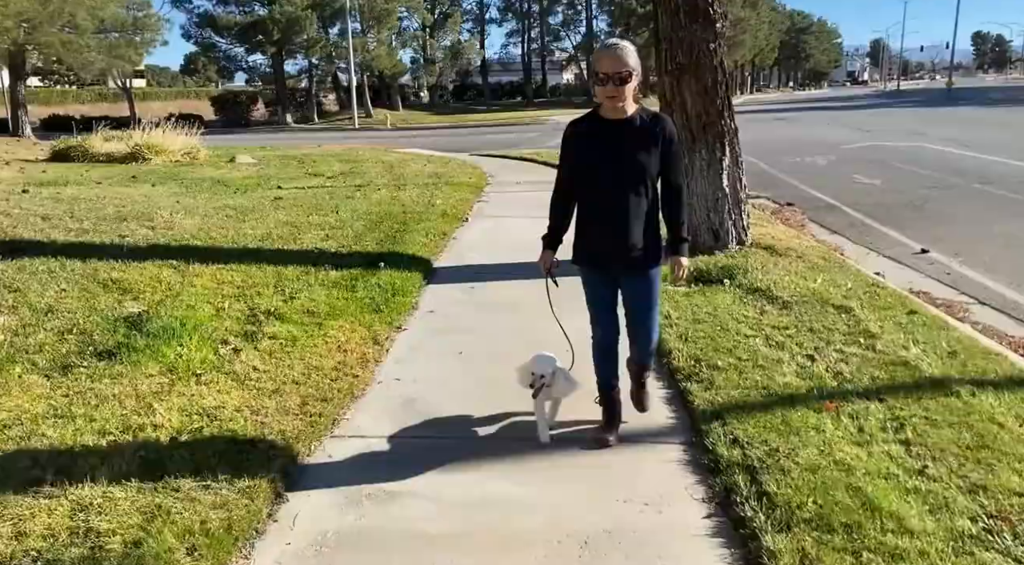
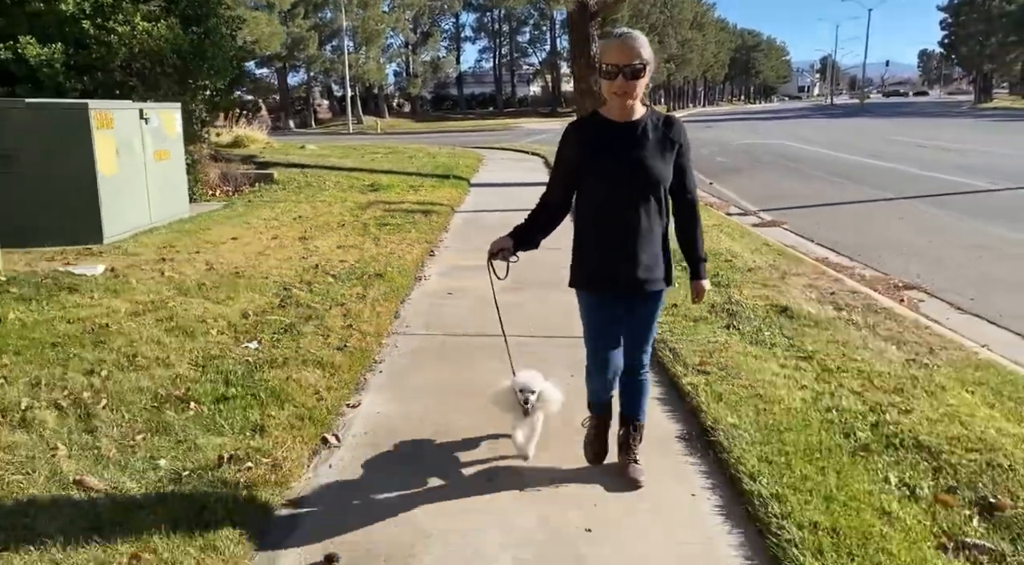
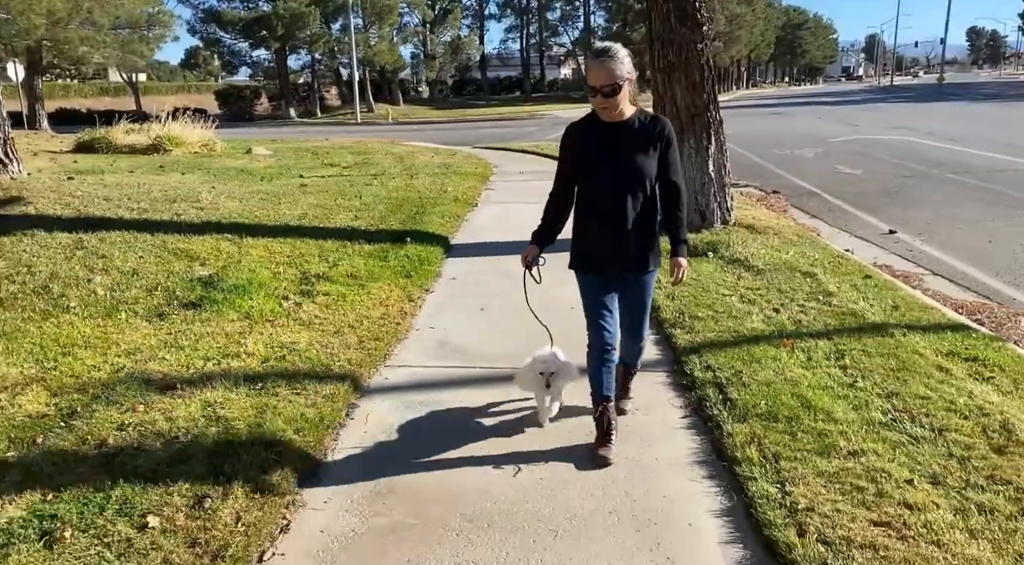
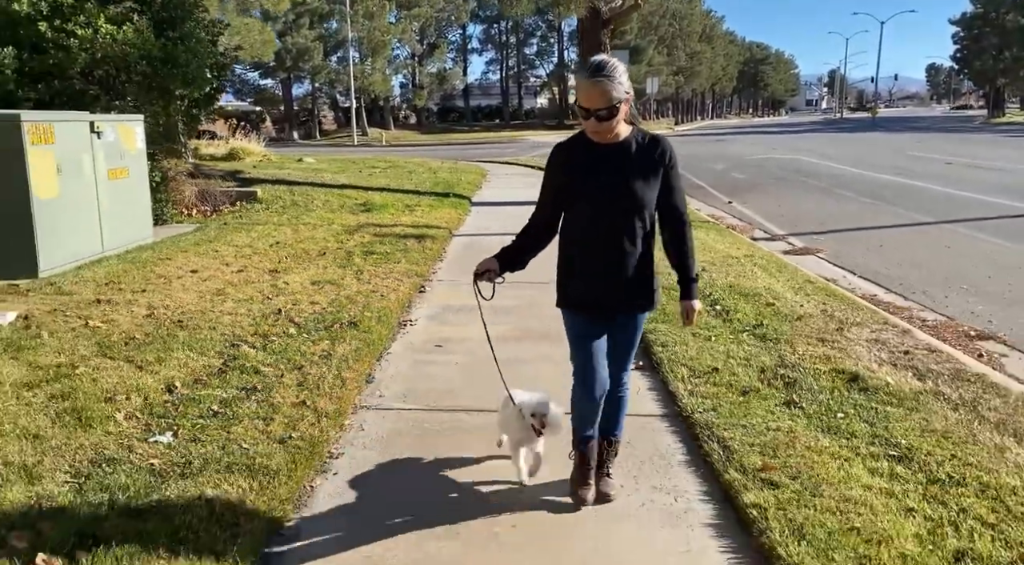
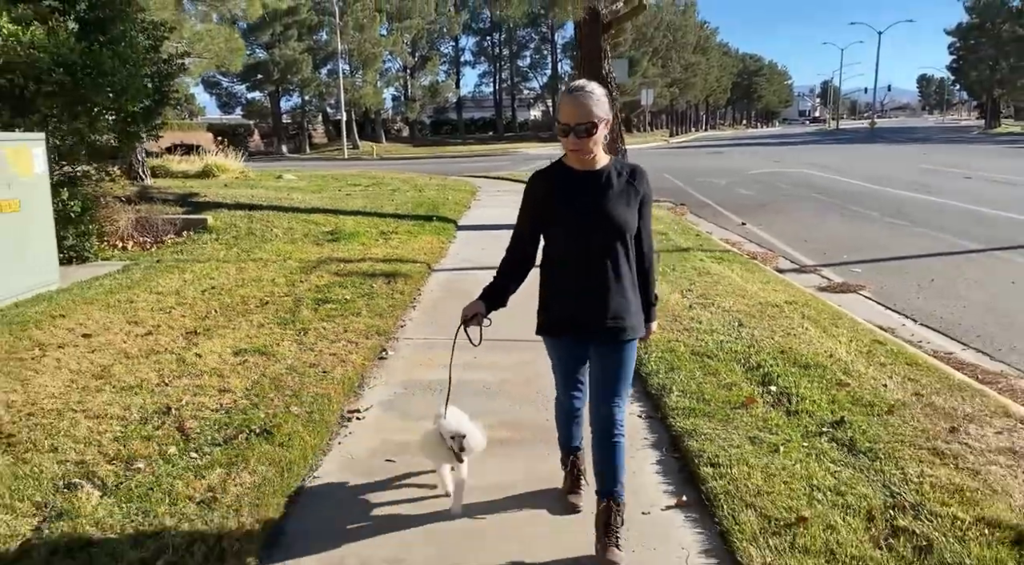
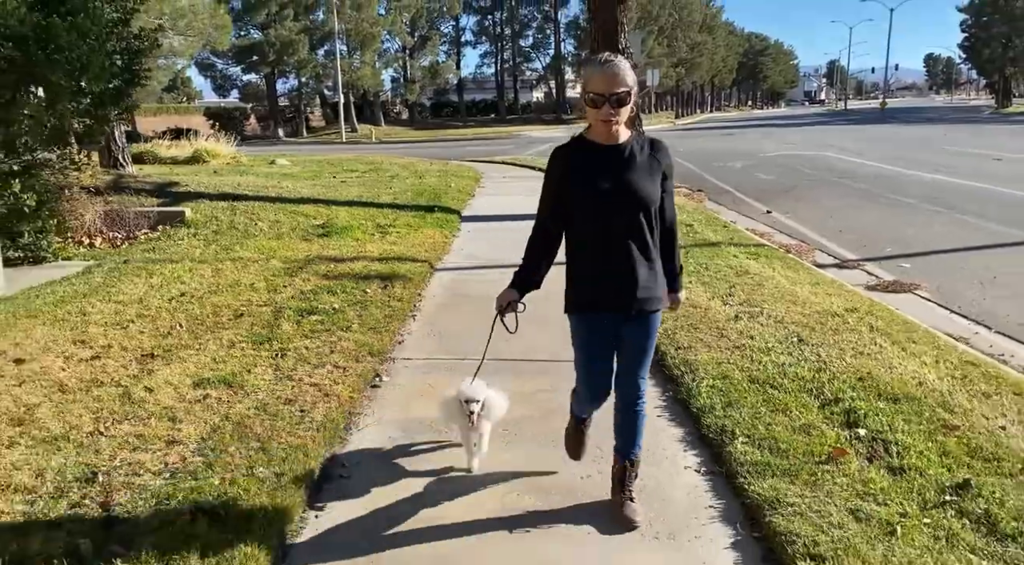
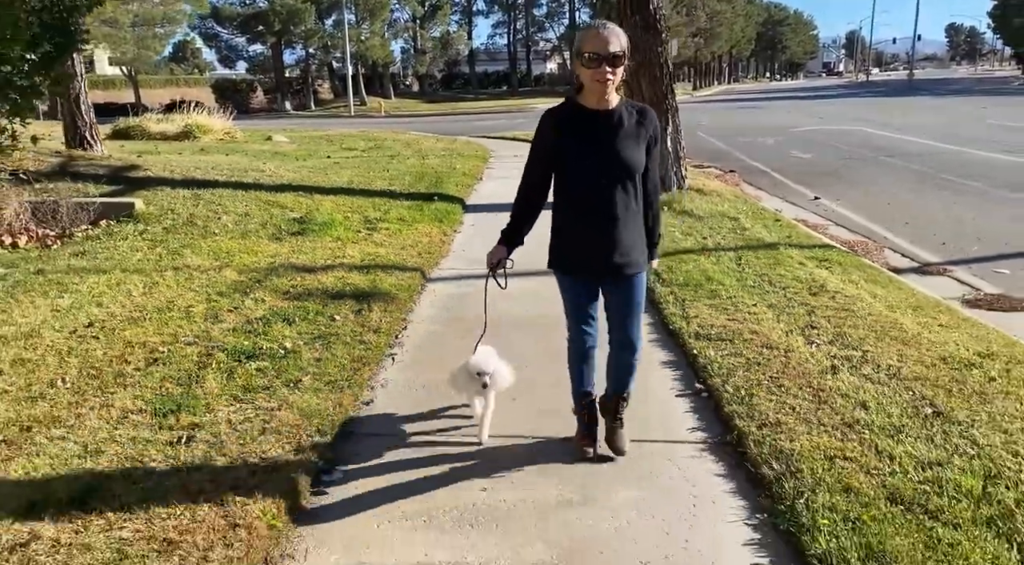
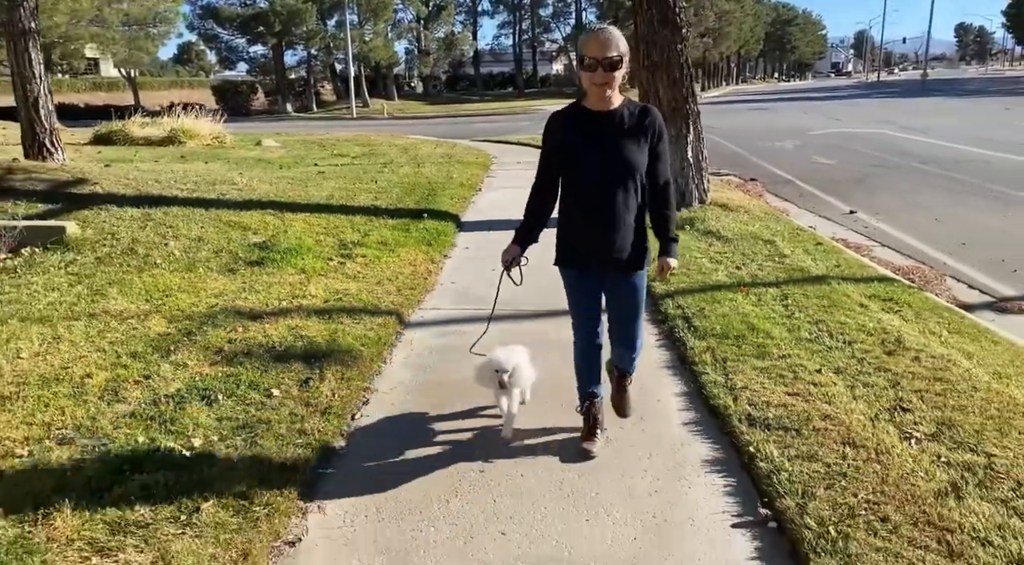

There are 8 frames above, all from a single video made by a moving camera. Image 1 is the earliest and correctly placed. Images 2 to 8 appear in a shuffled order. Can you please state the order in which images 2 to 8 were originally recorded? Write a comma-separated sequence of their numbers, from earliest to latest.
3, 8, 7, 6, 5, 4, 2
